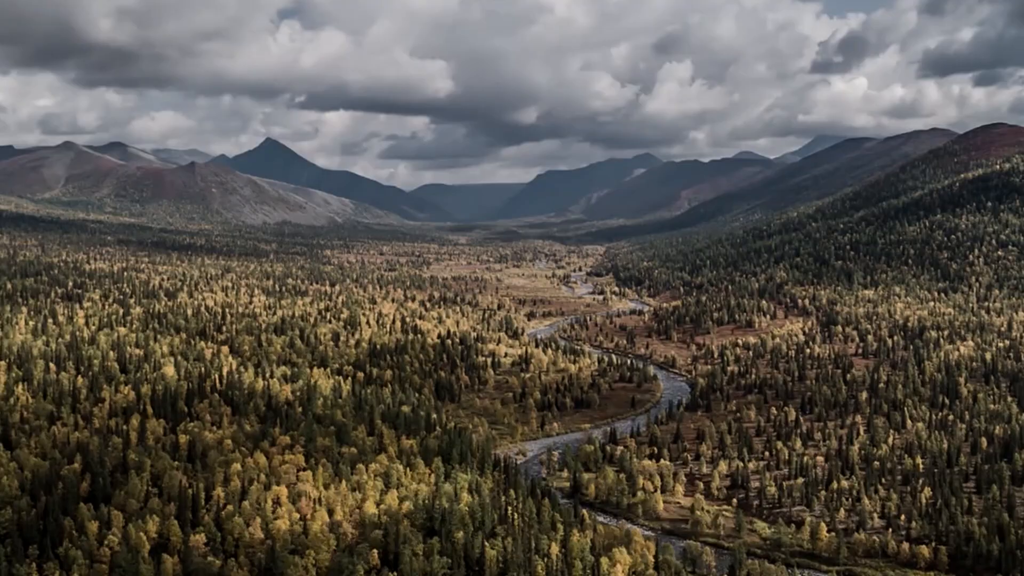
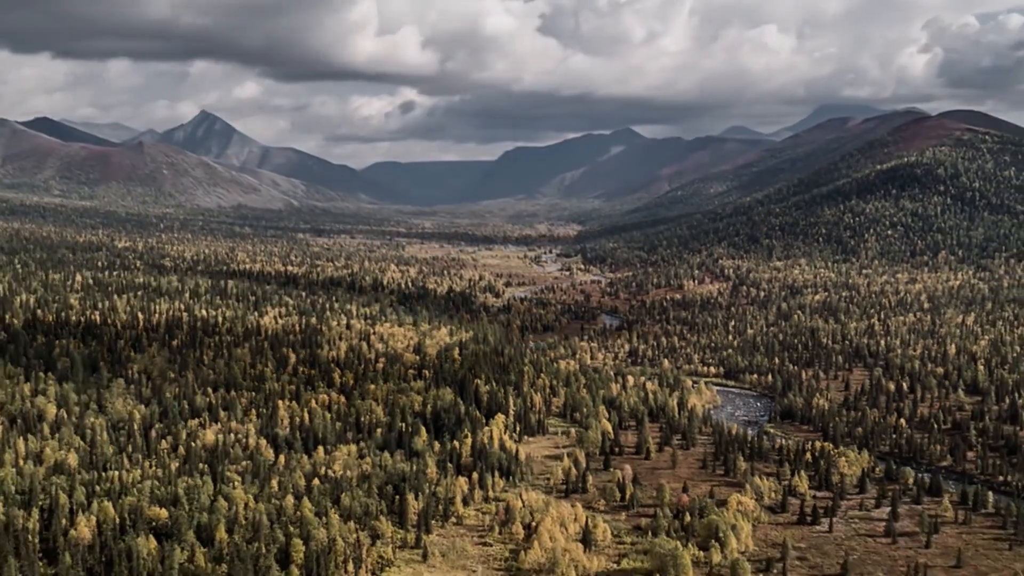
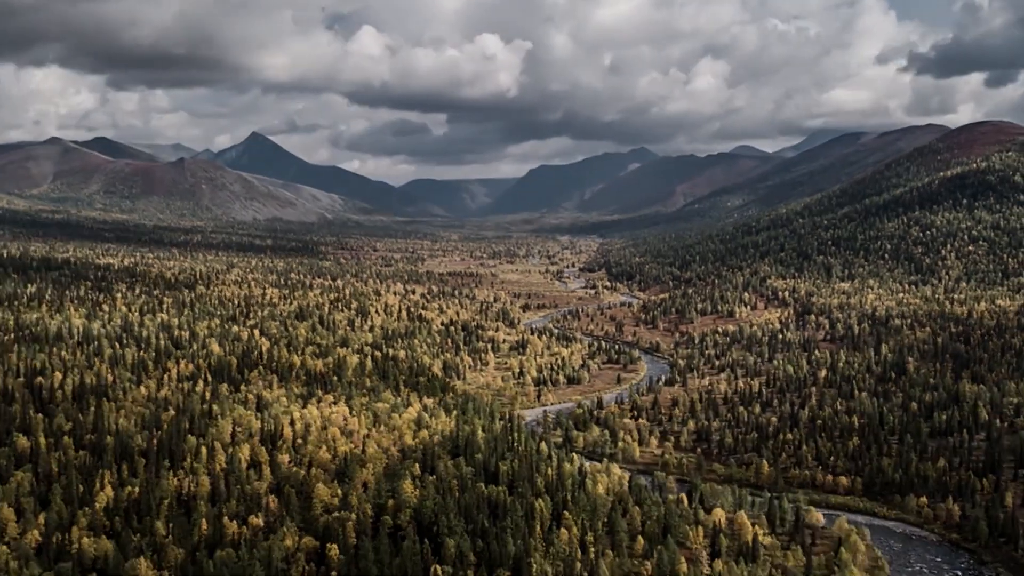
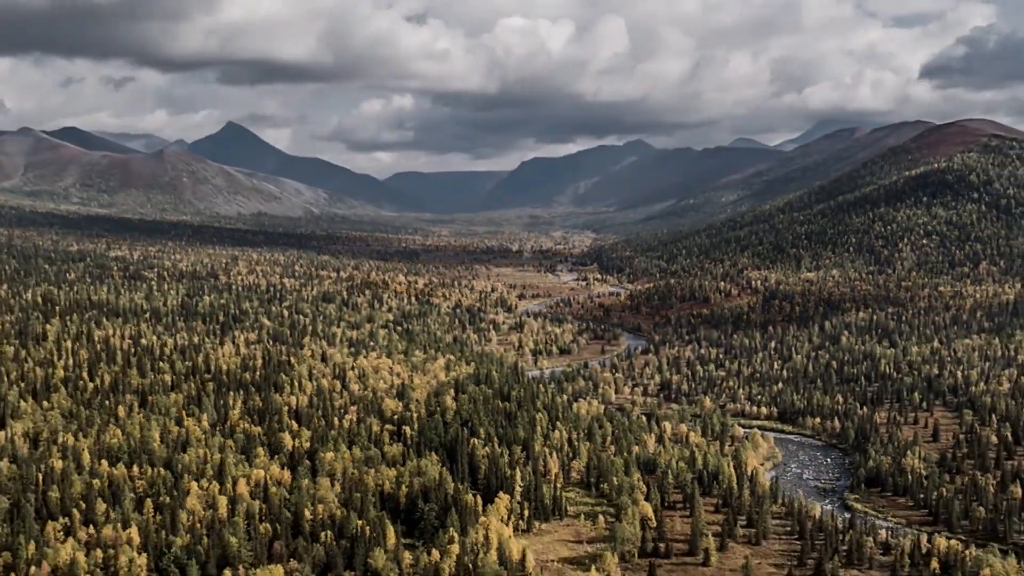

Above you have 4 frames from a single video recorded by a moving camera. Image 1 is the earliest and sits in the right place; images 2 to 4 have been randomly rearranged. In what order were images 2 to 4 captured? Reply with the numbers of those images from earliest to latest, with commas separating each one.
3, 4, 2
